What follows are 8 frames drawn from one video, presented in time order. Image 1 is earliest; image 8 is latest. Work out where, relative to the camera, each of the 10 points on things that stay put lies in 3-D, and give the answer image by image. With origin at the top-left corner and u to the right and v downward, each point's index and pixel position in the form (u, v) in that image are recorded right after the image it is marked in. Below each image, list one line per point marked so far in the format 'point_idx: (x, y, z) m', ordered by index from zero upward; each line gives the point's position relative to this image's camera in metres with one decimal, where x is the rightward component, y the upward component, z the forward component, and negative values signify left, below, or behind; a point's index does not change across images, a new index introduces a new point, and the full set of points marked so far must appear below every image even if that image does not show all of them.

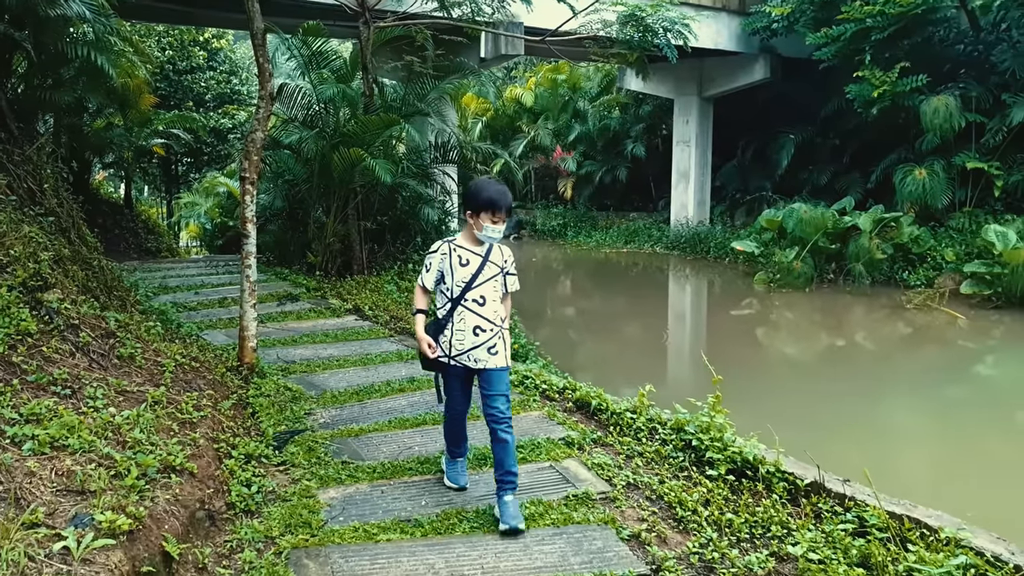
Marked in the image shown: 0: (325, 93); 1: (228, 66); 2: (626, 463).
0: (-1.6, +1.6, +7.3) m
1: (-3.8, +3.0, +11.6) m
2: (+0.4, -0.7, +3.4) m
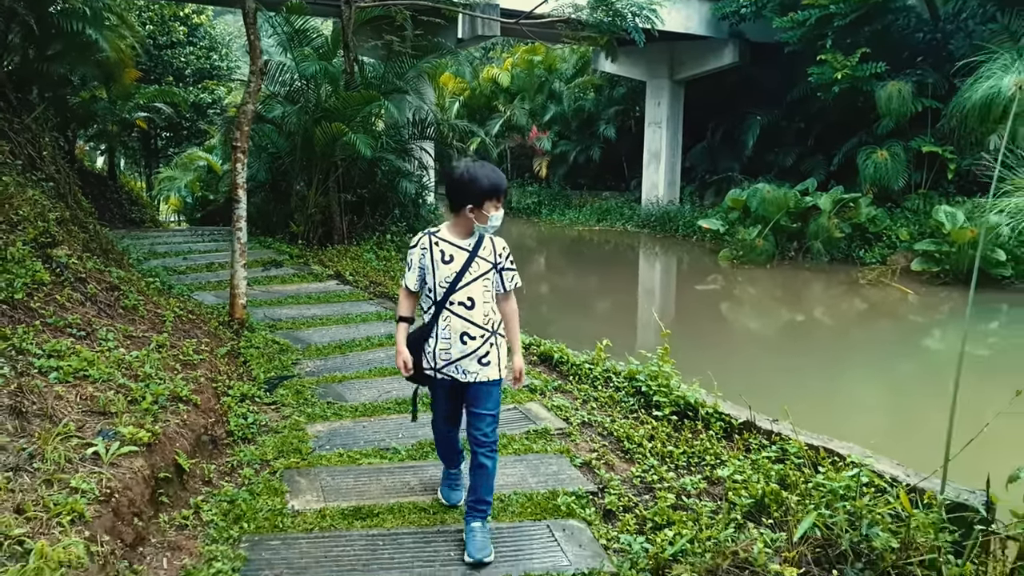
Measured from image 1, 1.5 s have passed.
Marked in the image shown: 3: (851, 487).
0: (-1.8, +1.9, +7.6) m
1: (-4.1, +3.3, +11.8) m
2: (+0.3, -0.5, +3.8) m
3: (+1.1, -0.6, +2.8) m
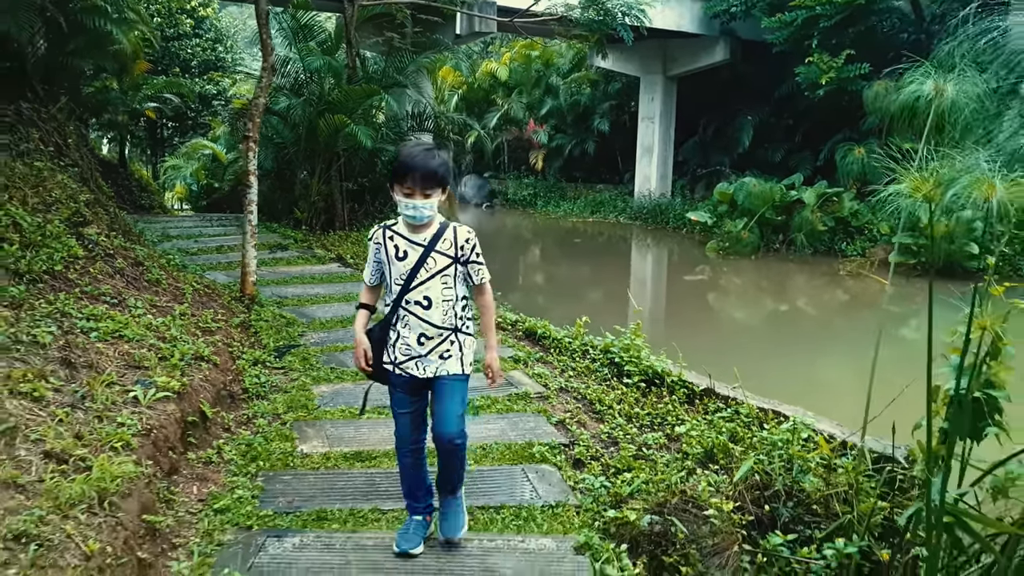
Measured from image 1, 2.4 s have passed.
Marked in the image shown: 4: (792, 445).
0: (-1.8, +2.1, +8.0) m
1: (-4.2, +3.6, +12.1) m
2: (+0.2, -0.4, +4.2) m
3: (+1.0, -0.6, +3.3) m
4: (+1.0, -0.6, +3.2) m
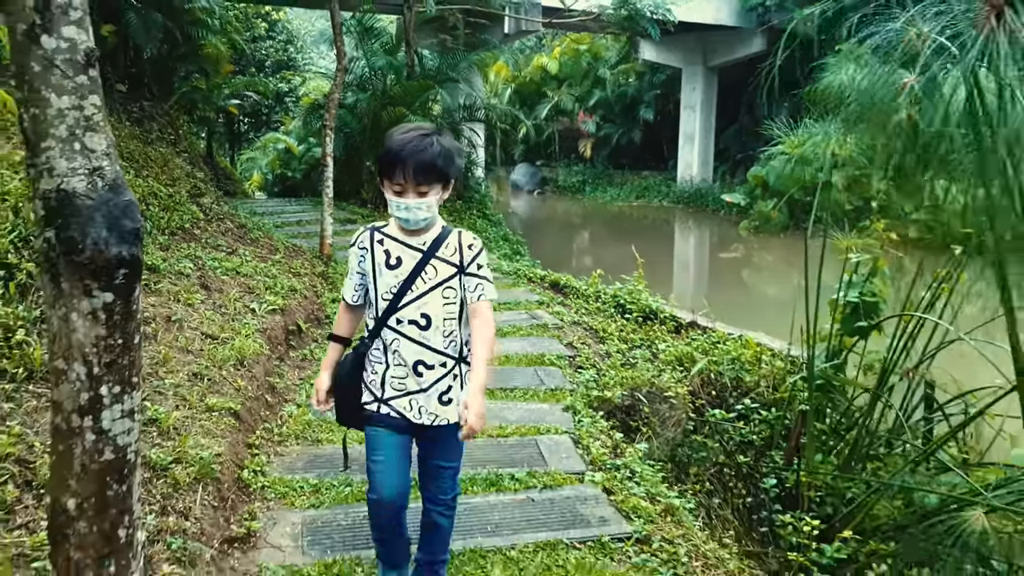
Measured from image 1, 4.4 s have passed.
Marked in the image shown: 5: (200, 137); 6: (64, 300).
0: (-1.4, +2.4, +9.2) m
1: (-3.5, +3.9, +13.4) m
2: (+0.4, -0.1, +5.2) m
3: (+1.1, -0.3, +4.2) m
4: (+1.1, -0.3, +4.2) m
5: (-3.9, +1.9, +10.9) m
6: (-0.7, 0.0, +1.5) m
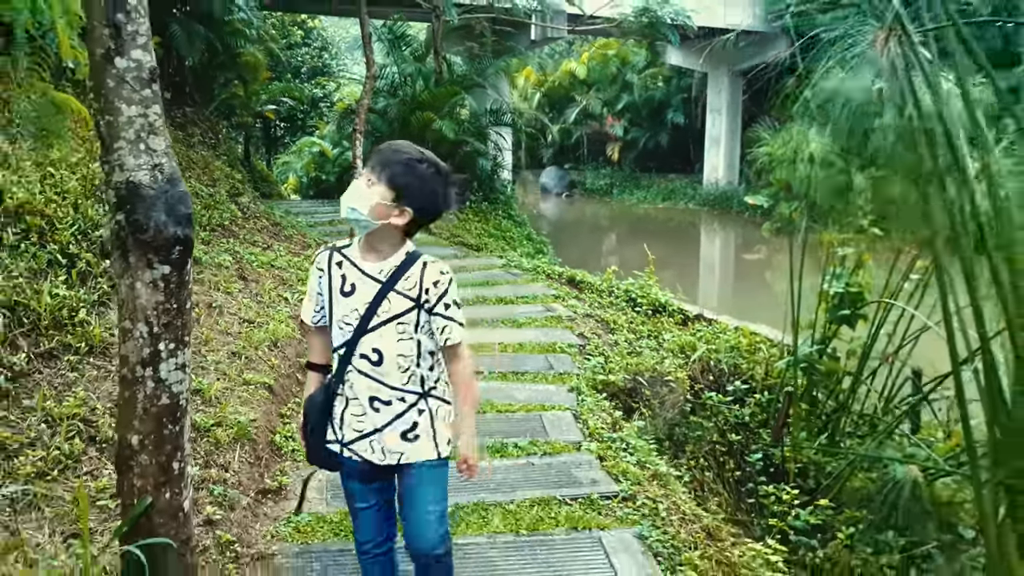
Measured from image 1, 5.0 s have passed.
0: (-1.1, +2.4, +9.5) m
1: (-3.0, +3.9, +13.9) m
2: (+0.5, -0.1, +5.5) m
3: (+1.2, -0.3, +4.5) m
4: (+1.2, -0.3, +4.4) m
5: (-3.6, +1.9, +11.4) m
6: (-0.8, 0.0, +1.8) m
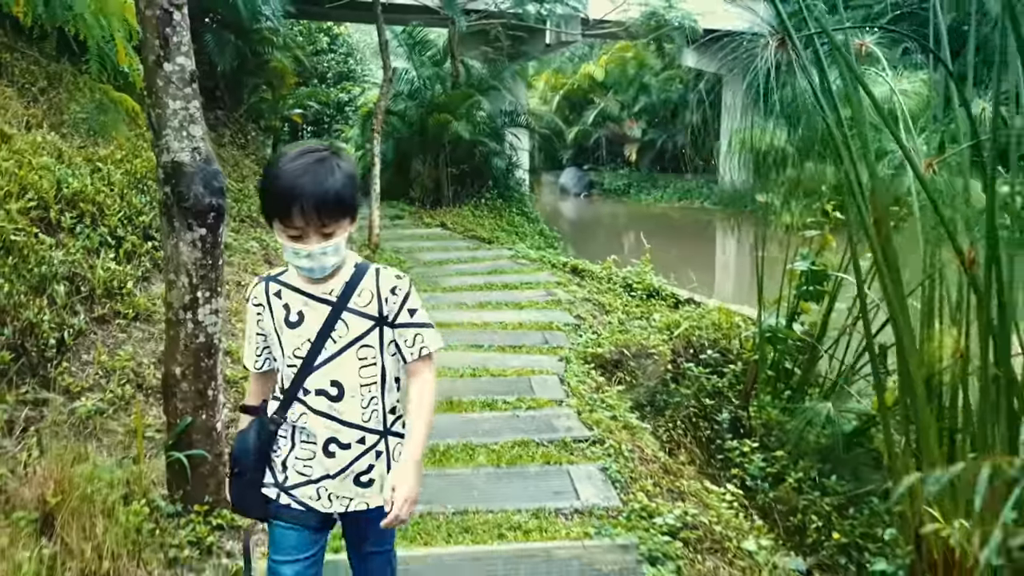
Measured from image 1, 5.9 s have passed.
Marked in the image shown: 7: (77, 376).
0: (-1.0, +2.4, +10.0) m
1: (-2.7, +3.9, +14.4) m
2: (+0.5, 0.0, +5.9) m
3: (+1.2, -0.2, +4.9) m
4: (+1.2, -0.2, +4.8) m
5: (-3.4, +2.0, +11.9) m
6: (-0.9, +0.1, +2.3) m
7: (-1.5, -0.3, +3.0) m
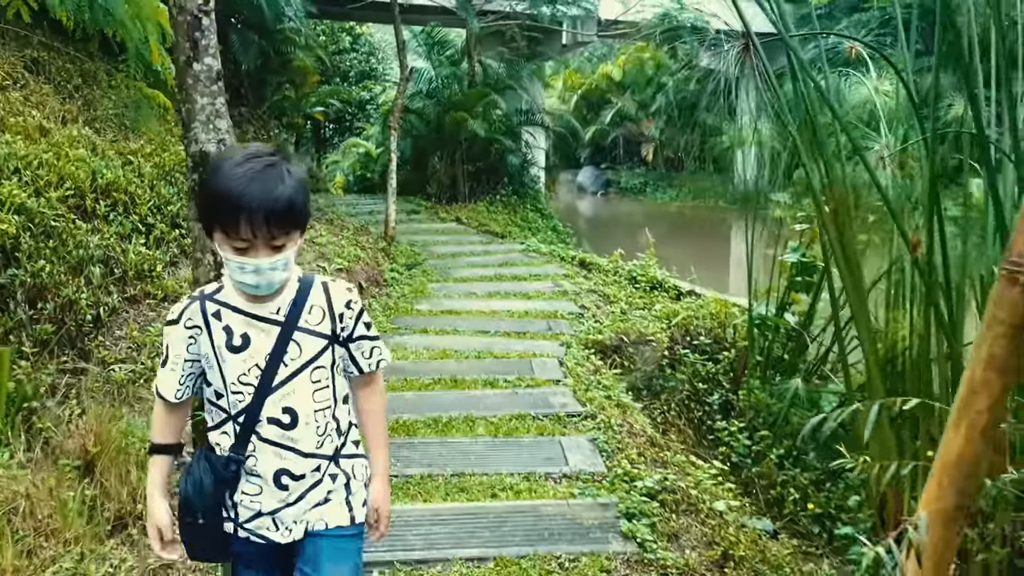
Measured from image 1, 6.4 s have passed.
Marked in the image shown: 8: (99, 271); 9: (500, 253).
0: (-0.8, +2.5, +10.3) m
1: (-2.4, +4.0, +14.7) m
2: (+0.6, 0.0, +6.2) m
3: (+1.2, -0.1, +5.1) m
4: (+1.2, -0.1, +5.0) m
5: (-3.1, +2.1, +12.2) m
6: (-0.9, +0.2, +2.5) m
7: (-1.5, -0.2, +3.3) m
8: (-1.7, +0.1, +3.6) m
9: (-0.1, +0.3, +7.1) m
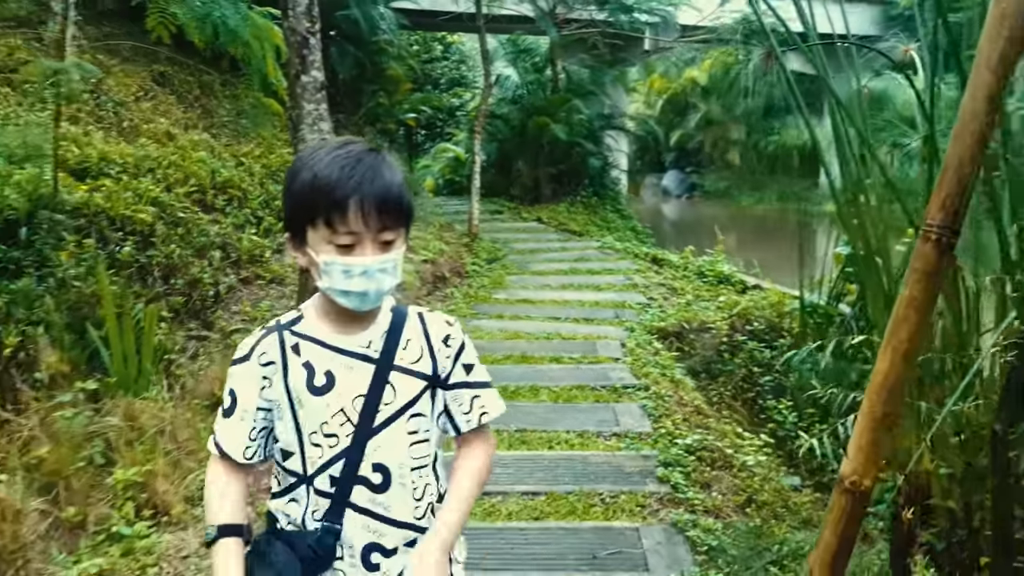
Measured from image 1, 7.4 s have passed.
0: (+0.2, +2.6, +10.7) m
1: (-1.0, +4.0, +15.3) m
2: (+1.1, +0.1, +6.5) m
3: (+1.6, -0.1, +5.4) m
4: (+1.6, -0.1, +5.3) m
5: (-1.9, +2.1, +12.9) m
6: (-0.7, +0.3, +3.0) m
7: (-1.2, -0.1, +3.8) m
8: (-1.4, +0.2, +4.1) m
9: (+0.6, +0.3, +7.5) m
